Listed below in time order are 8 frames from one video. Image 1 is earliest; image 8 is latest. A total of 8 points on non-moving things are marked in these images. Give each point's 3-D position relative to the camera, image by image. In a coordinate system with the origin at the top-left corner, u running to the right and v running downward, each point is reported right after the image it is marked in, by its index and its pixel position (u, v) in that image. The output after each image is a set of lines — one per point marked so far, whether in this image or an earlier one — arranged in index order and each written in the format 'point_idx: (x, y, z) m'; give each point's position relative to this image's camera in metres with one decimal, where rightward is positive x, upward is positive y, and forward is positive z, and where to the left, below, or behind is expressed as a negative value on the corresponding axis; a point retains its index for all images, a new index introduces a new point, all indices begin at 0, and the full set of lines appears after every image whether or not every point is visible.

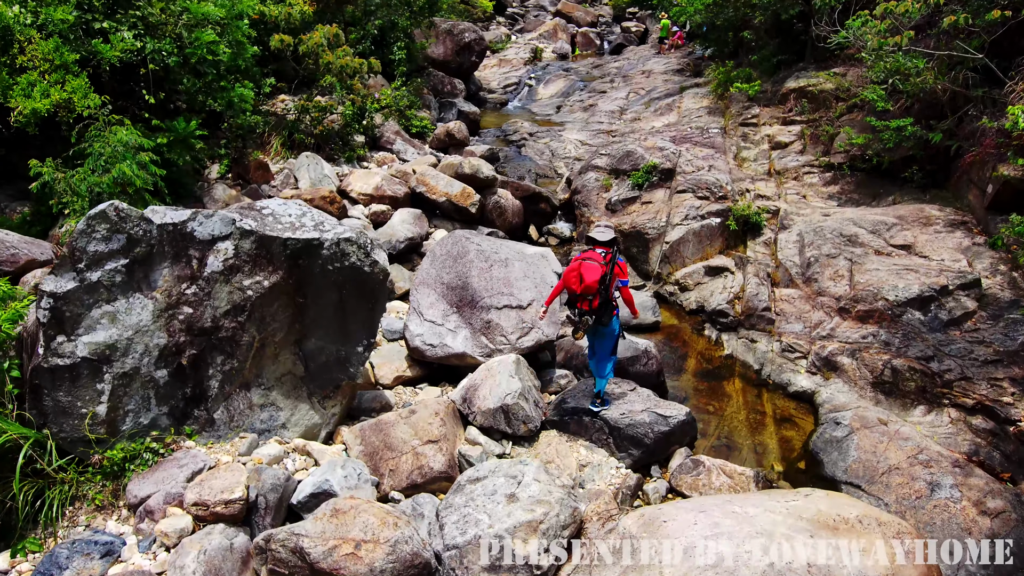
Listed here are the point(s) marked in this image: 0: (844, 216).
0: (+4.9, +1.1, +9.5) m
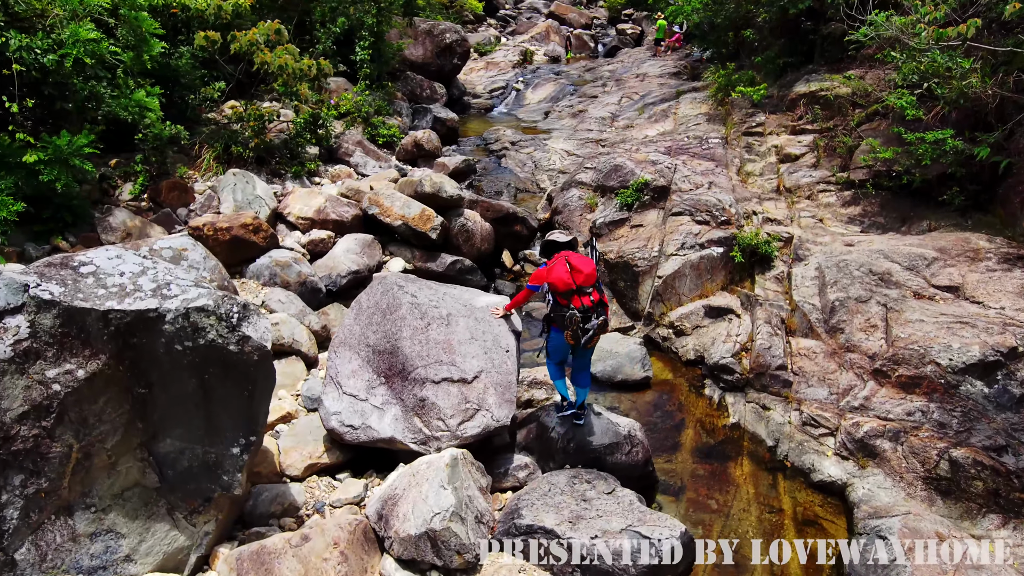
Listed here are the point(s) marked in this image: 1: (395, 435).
0: (+4.4, +0.5, +7.9) m
1: (-0.9, -1.2, +5.2) m
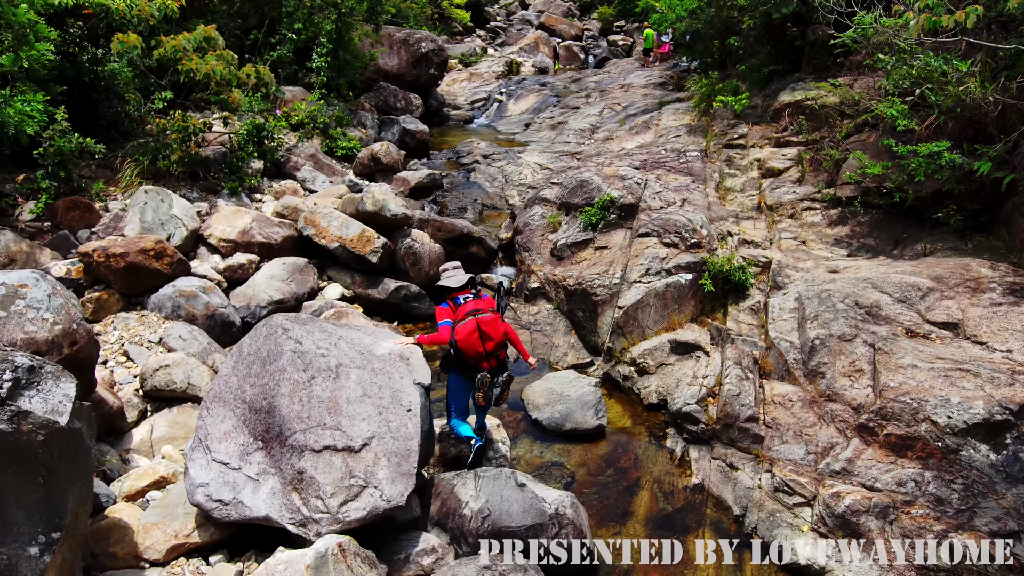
0: (+3.8, +0.2, +6.9) m
1: (-1.6, -1.5, +4.2) m
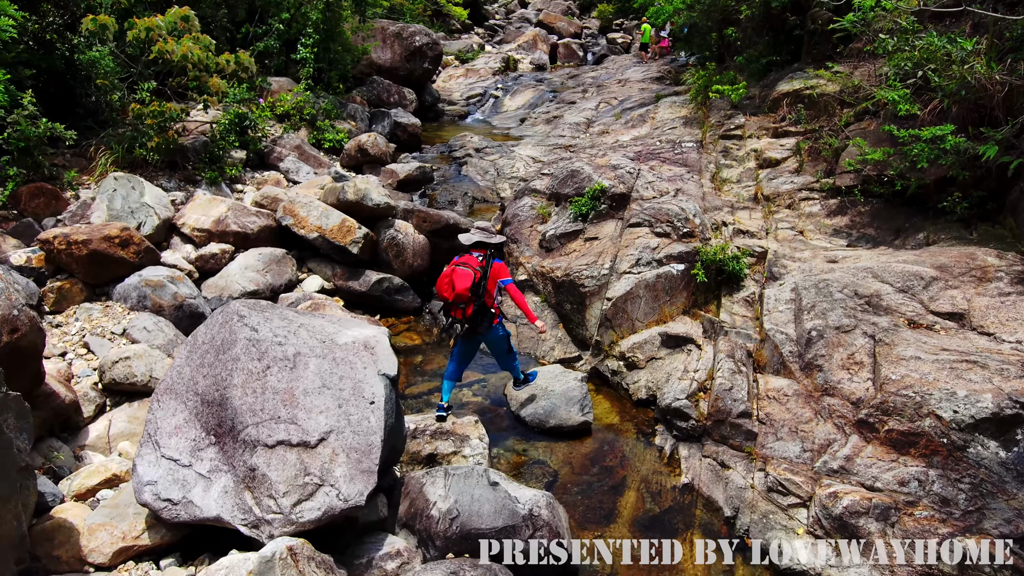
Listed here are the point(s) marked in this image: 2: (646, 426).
0: (+3.6, +0.3, +6.6) m
1: (-1.8, -1.4, +3.9) m
2: (+1.3, -1.3, +6.1) m
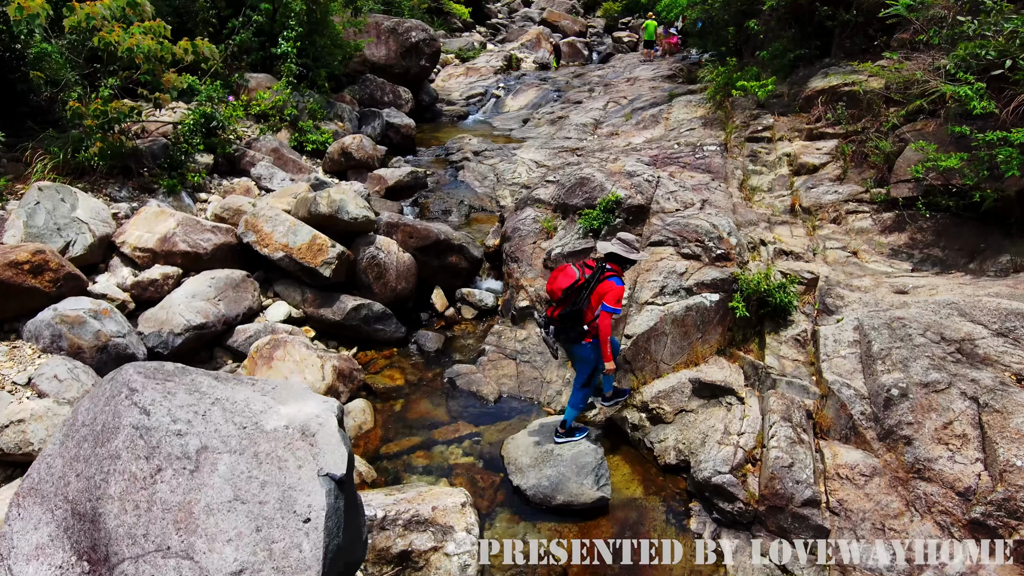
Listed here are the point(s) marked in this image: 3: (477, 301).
0: (+3.6, -0.1, +5.4) m
1: (-1.8, -1.7, +2.7) m
2: (+1.3, -1.6, +4.9) m
3: (-0.4, -0.2, +7.9) m
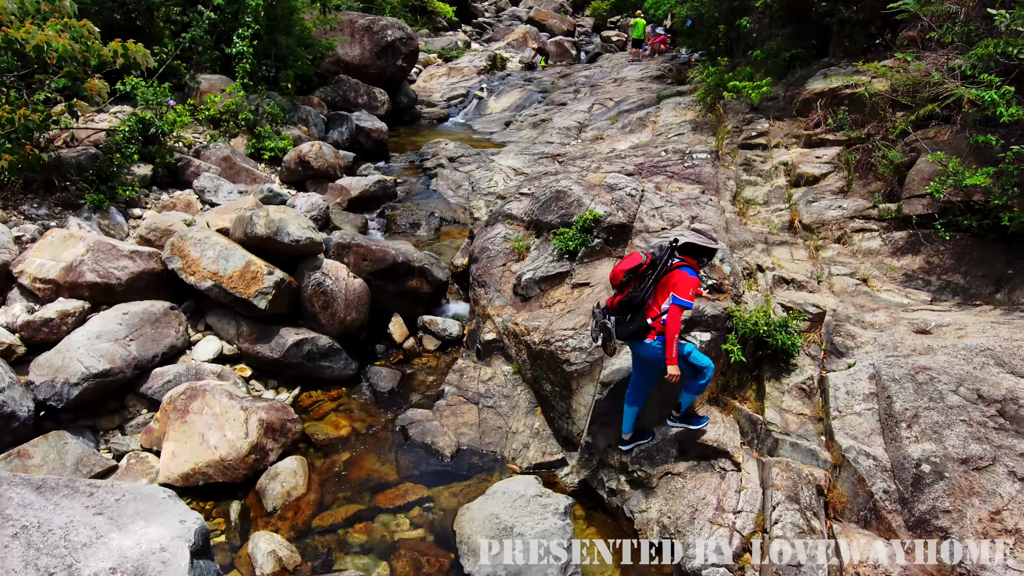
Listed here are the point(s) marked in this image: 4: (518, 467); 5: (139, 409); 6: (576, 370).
0: (+3.2, -0.4, +4.6) m
1: (-2.1, -2.0, +1.8) m
2: (+0.9, -1.9, +4.0) m
3: (-0.8, -0.5, +7.1) m
4: (0.0, -1.5, +5.3) m
5: (-3.2, -1.0, +5.4) m
6: (+0.5, -0.7, +5.2) m
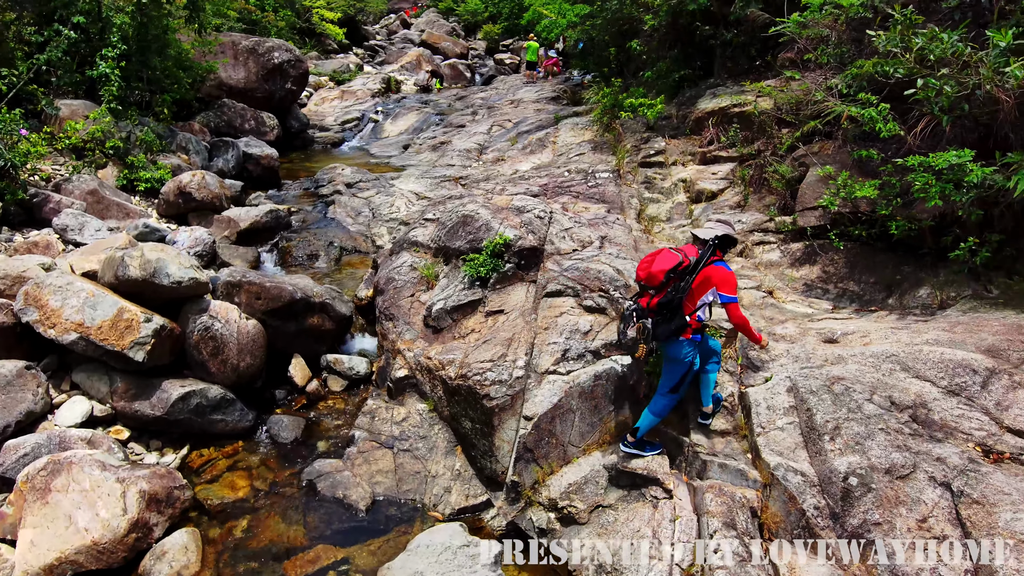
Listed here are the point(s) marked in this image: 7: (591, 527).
0: (+2.6, -0.4, +4.7) m
1: (-2.1, -2.2, +1.1) m
2: (+0.5, -2.1, +3.8) m
3: (-1.7, -0.8, +6.6) m
4: (-0.5, -1.7, +4.9) m
5: (-3.8, -1.5, +4.6) m
6: (-0.1, -0.9, +4.9) m
7: (+0.5, -1.6, +4.3) m
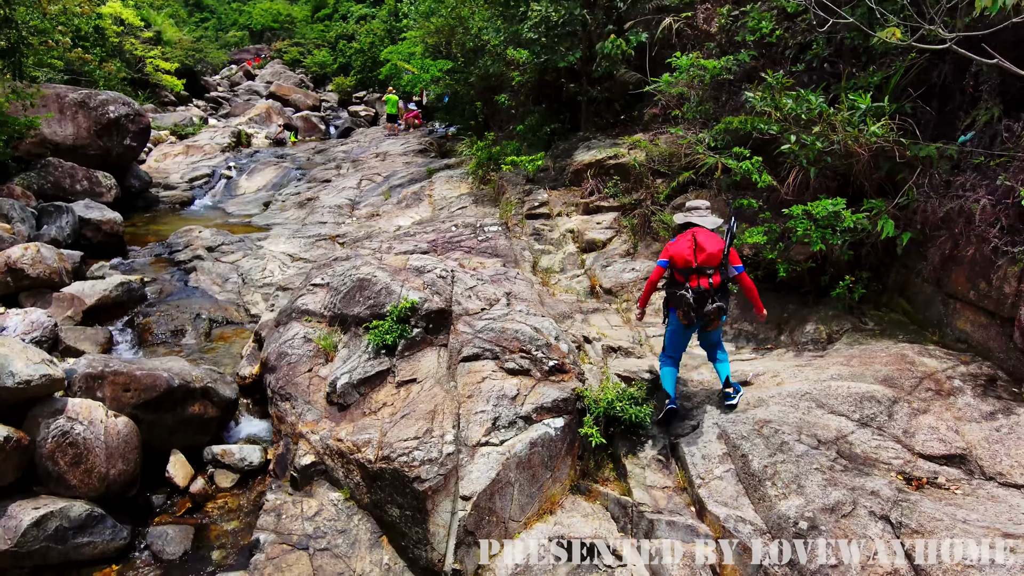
0: (+2.1, -0.7, +4.9) m
1: (-1.7, -2.6, +0.3) m
2: (+0.4, -2.5, +3.5) m
3: (-2.5, -1.6, +5.8) m
4: (-0.9, -2.3, +4.4) m
5: (-4.1, -2.2, +3.4) m
6: (-0.6, -1.4, +4.6) m
7: (+0.2, -2.1, +4.1) m
